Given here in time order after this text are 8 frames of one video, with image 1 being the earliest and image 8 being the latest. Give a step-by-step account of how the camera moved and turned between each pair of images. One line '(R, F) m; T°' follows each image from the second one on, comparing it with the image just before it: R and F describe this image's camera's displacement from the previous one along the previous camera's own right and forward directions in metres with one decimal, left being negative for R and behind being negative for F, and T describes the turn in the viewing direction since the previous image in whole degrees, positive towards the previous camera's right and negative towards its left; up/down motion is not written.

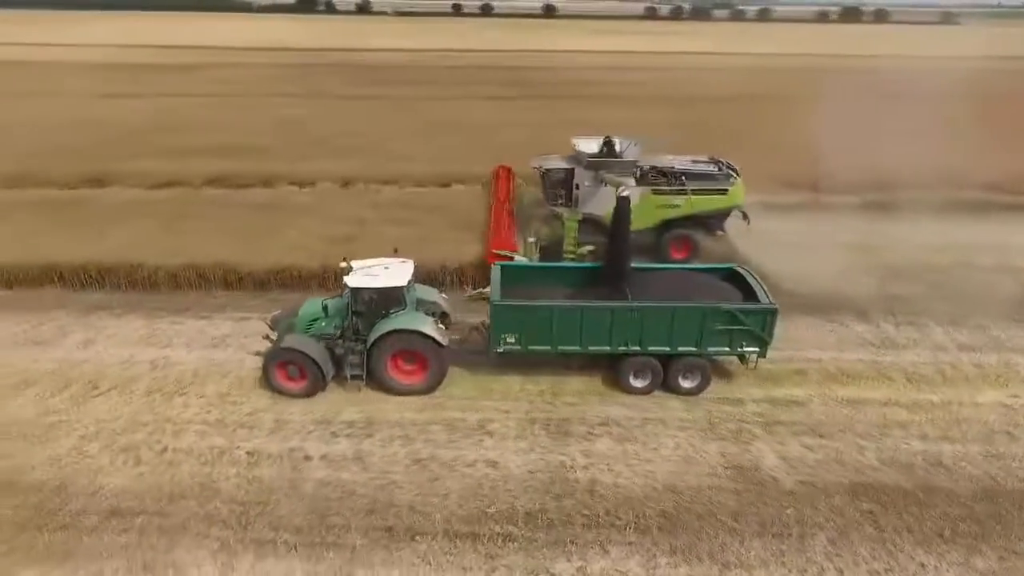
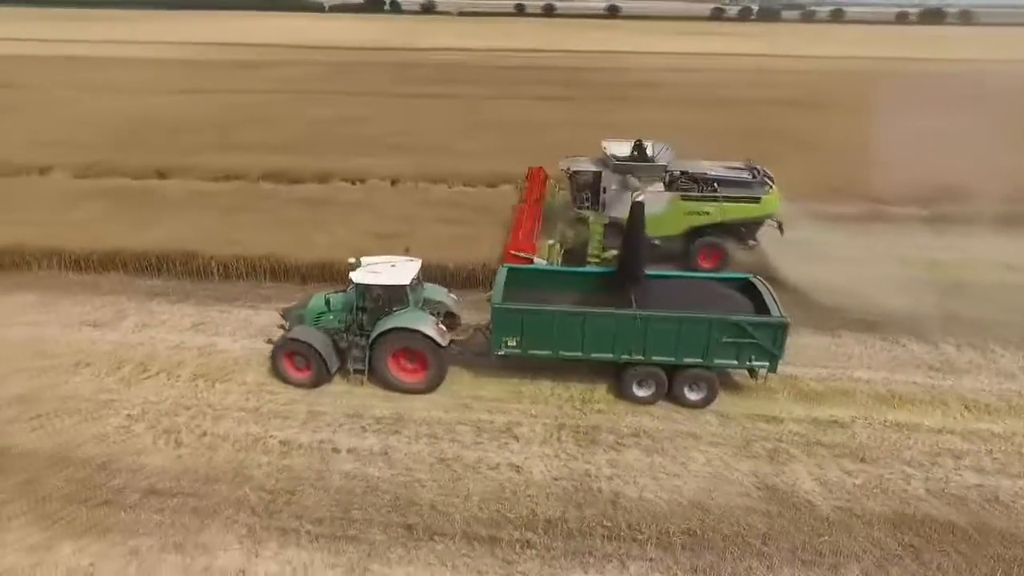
(+0.3, +0.1) m; -5°
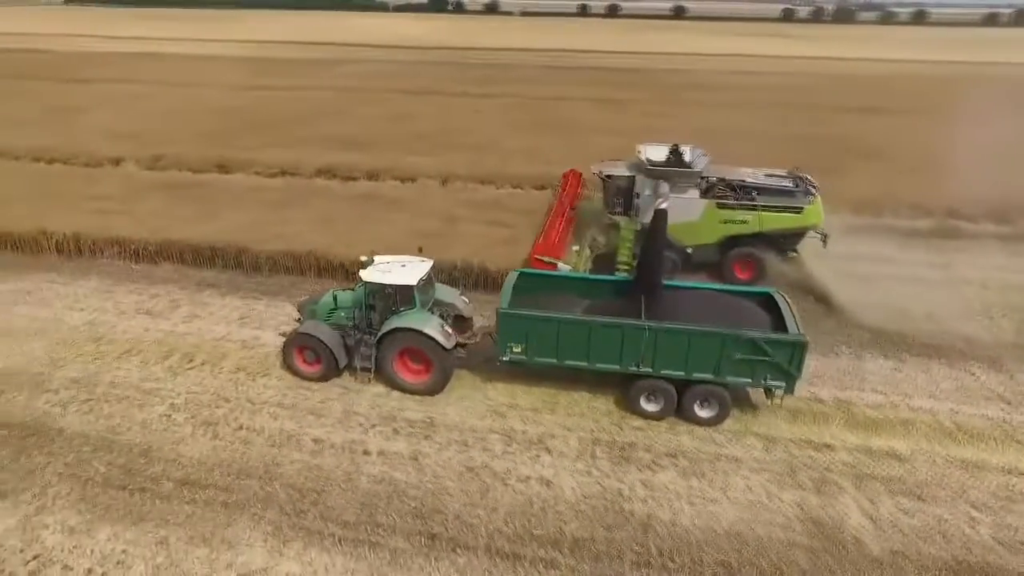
(+0.2, +0.3) m; -5°
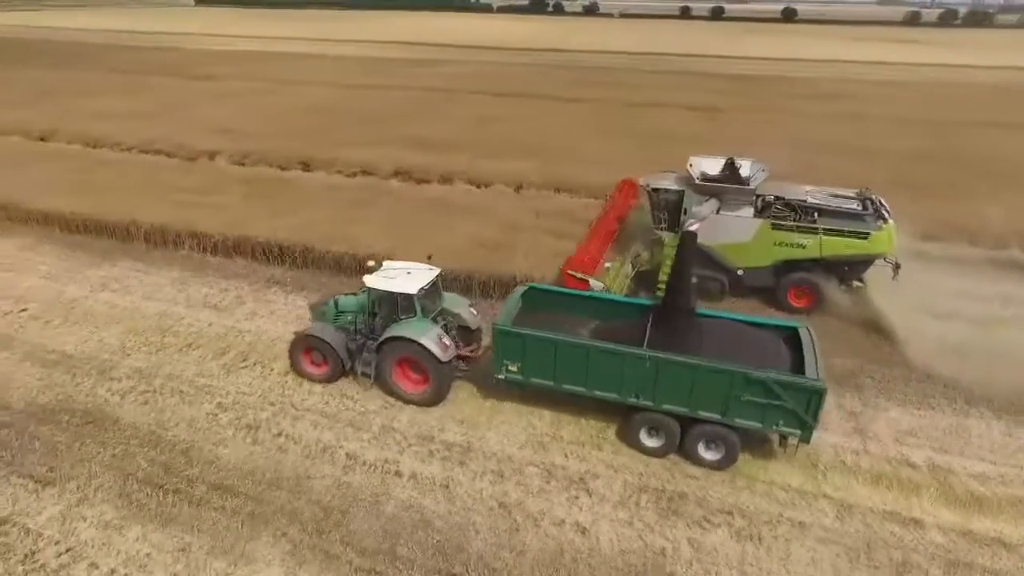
(+0.5, +0.7) m; -8°
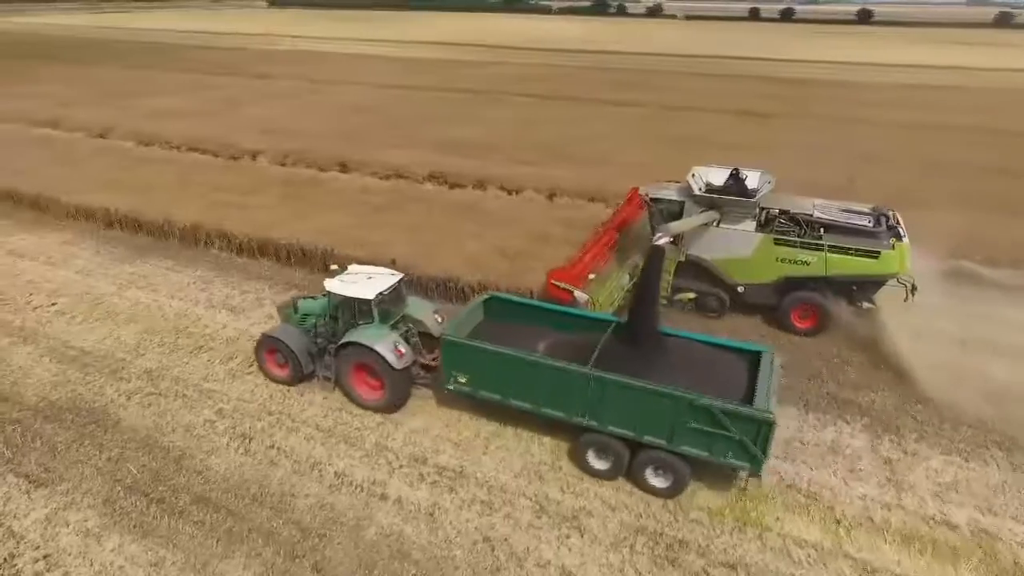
(+0.8, +0.6) m; -5°
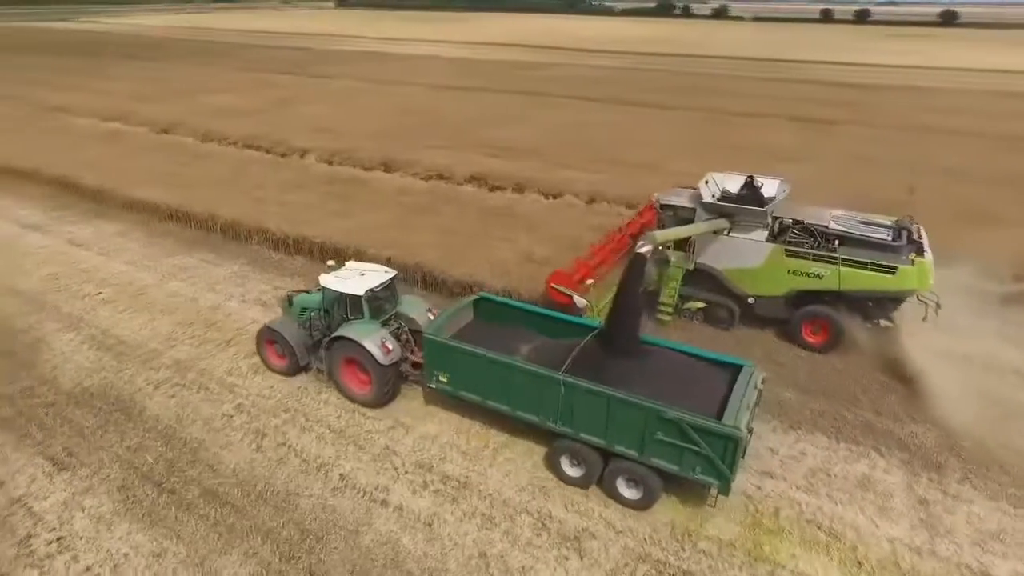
(+0.6, +0.2) m; -5°
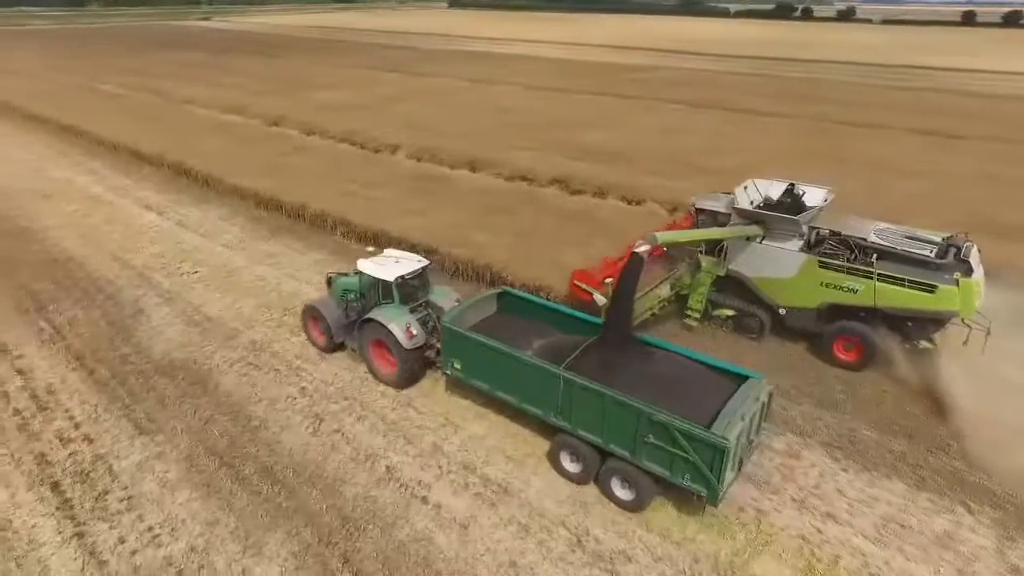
(+0.5, +0.2) m; -8°
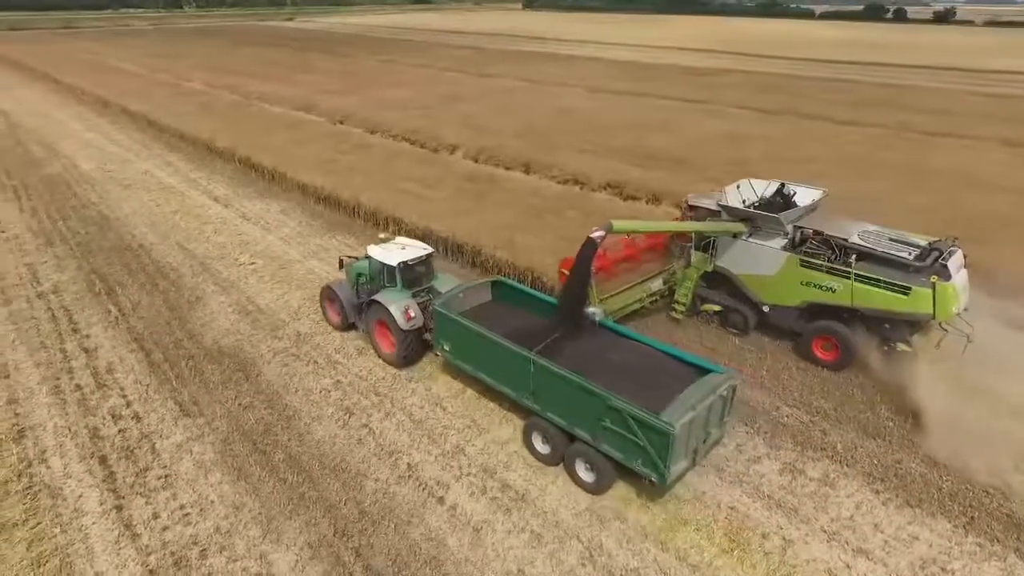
(+0.6, +0.1) m; -6°
